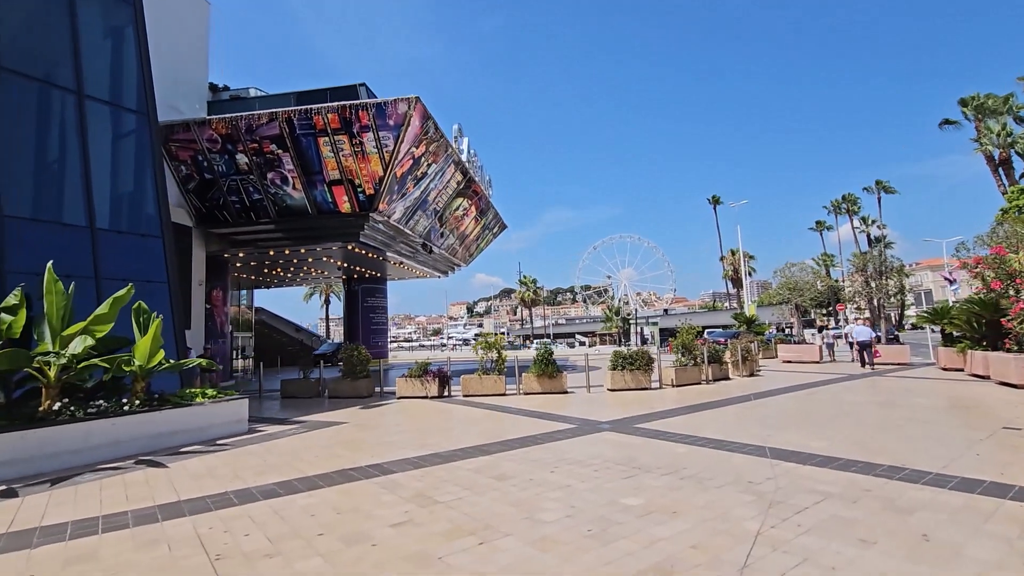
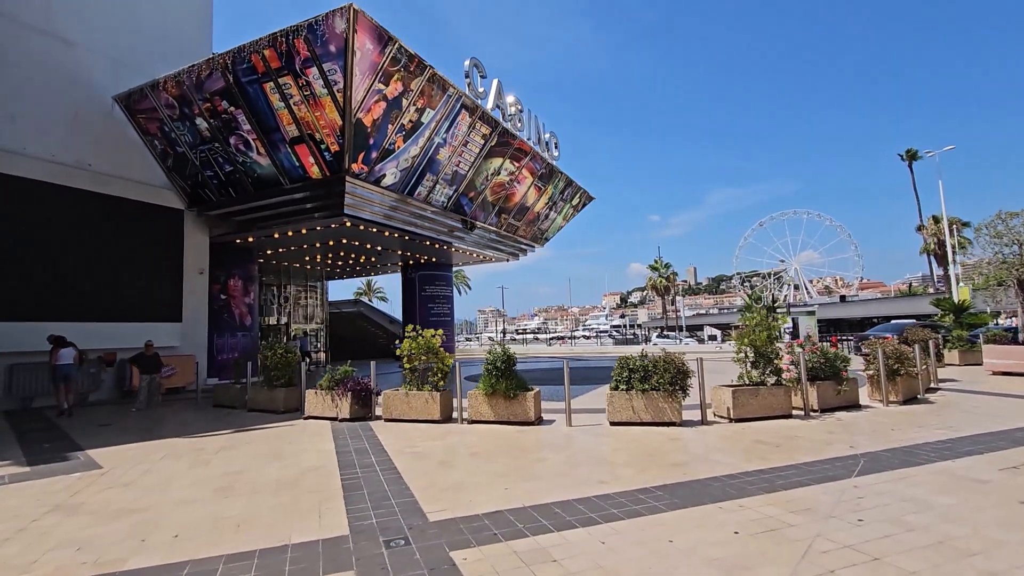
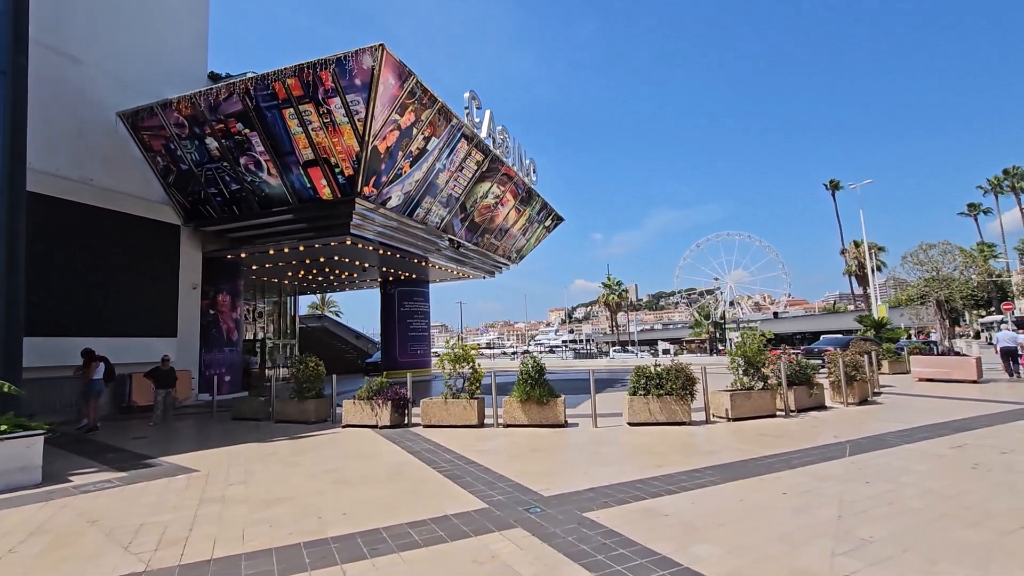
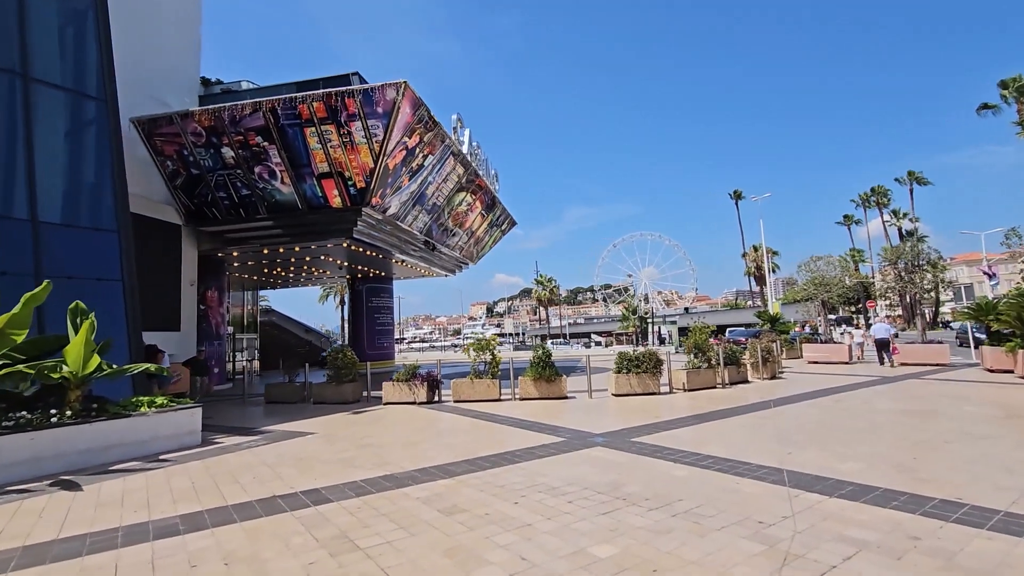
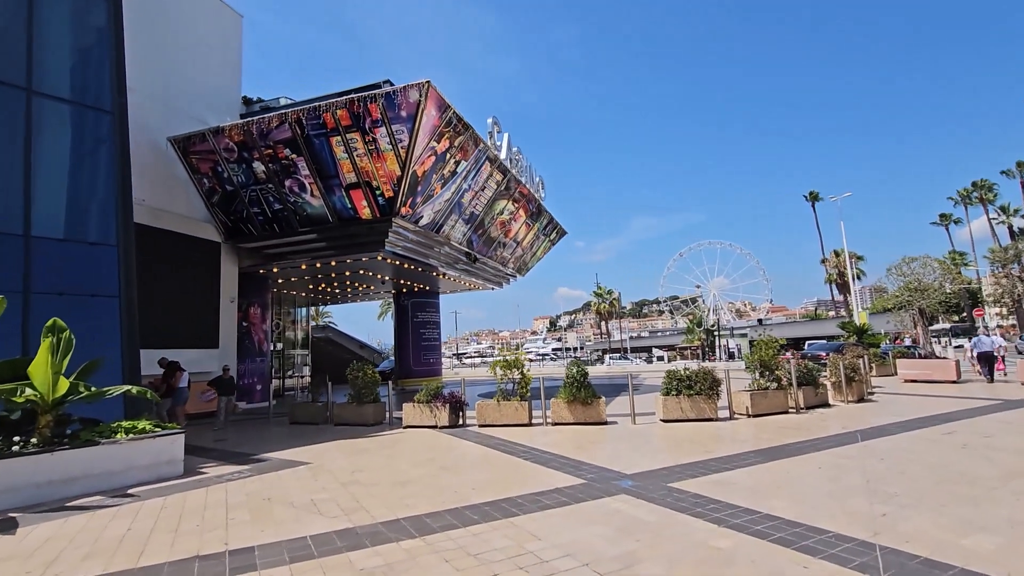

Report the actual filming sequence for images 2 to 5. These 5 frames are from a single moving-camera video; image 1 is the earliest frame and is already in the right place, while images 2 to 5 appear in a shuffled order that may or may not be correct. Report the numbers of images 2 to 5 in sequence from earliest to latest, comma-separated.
4, 5, 3, 2
